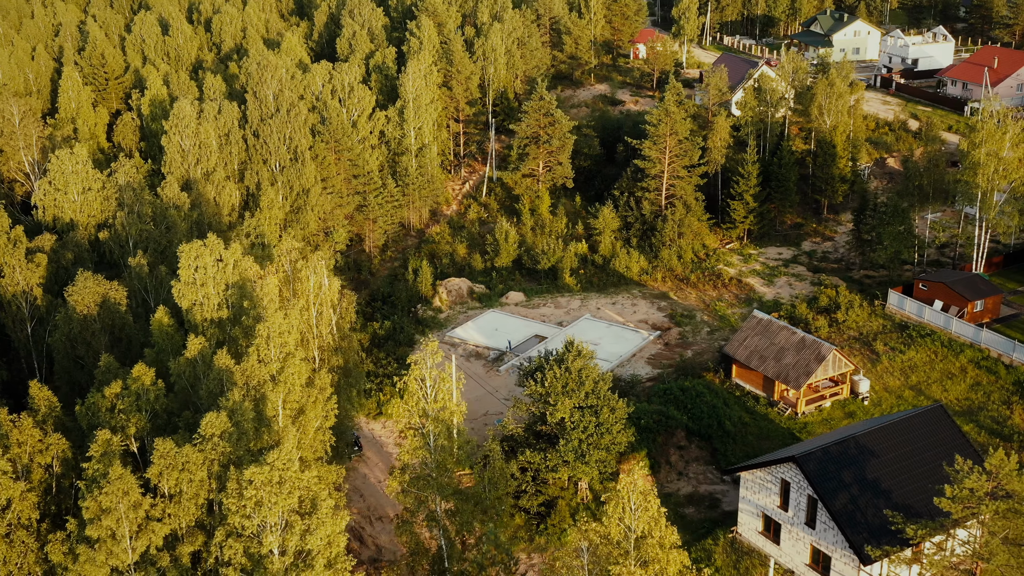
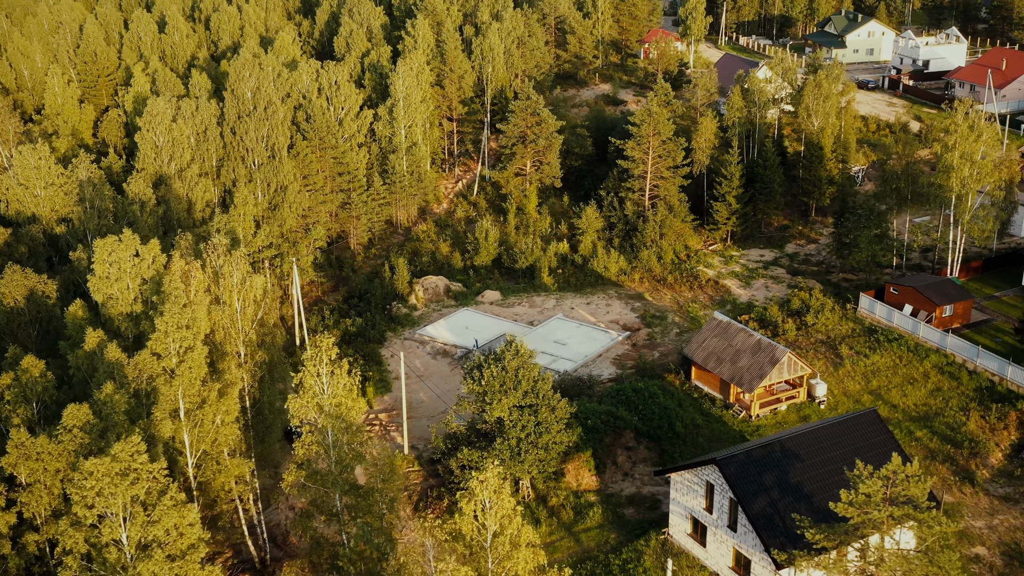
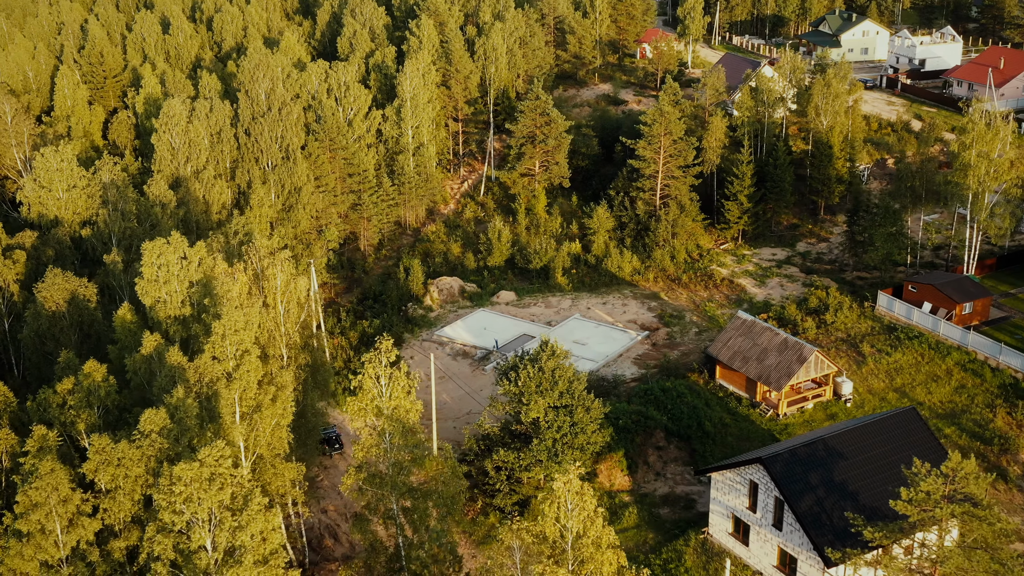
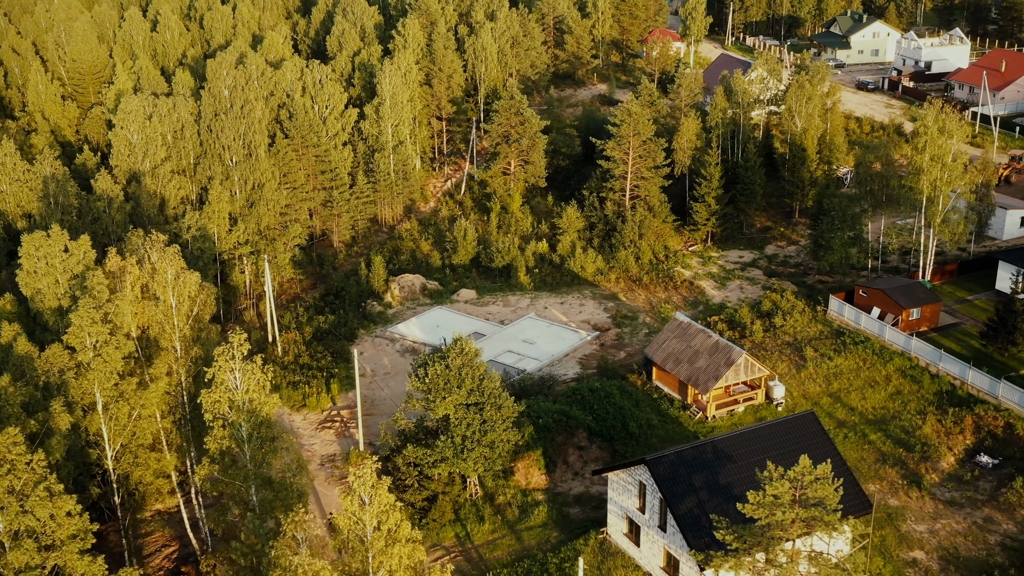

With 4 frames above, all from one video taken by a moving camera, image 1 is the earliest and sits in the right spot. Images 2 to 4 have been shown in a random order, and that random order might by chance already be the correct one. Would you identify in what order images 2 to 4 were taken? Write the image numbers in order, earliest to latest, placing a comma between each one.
3, 2, 4
